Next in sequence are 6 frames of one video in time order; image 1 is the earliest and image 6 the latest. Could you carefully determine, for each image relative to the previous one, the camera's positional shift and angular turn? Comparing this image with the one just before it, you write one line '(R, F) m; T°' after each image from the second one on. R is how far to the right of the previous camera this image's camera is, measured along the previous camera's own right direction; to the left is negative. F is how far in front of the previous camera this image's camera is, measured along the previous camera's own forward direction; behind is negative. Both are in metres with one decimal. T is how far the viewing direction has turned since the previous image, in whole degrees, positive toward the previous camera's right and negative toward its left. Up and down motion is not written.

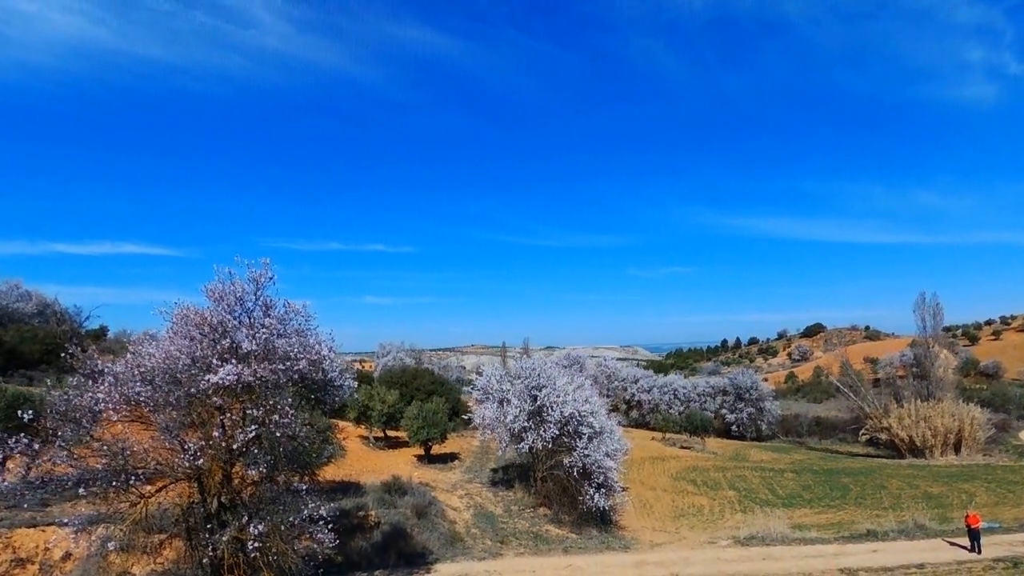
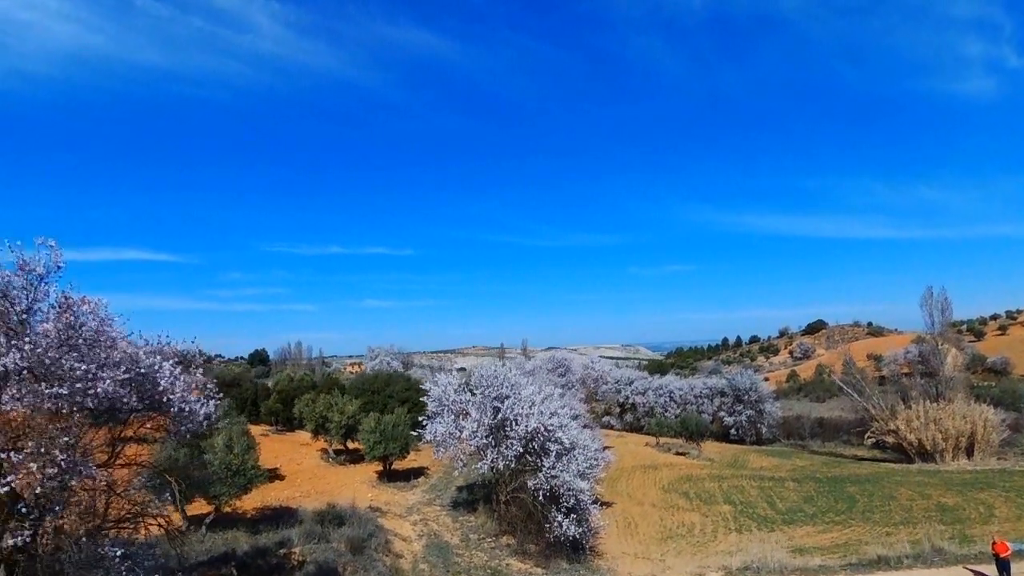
(+1.0, +2.0) m; 0°
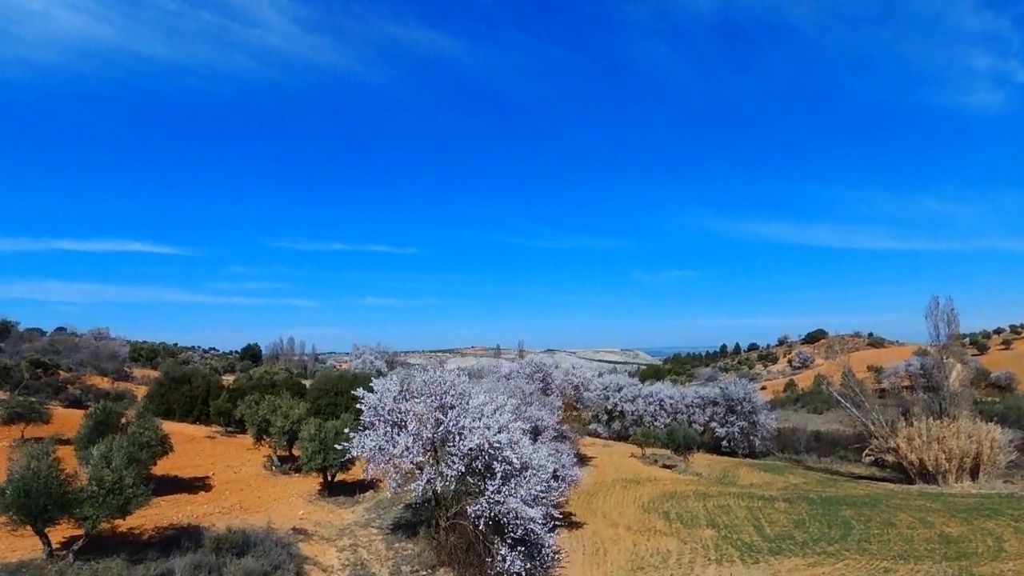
(+1.1, +1.9) m; 0°
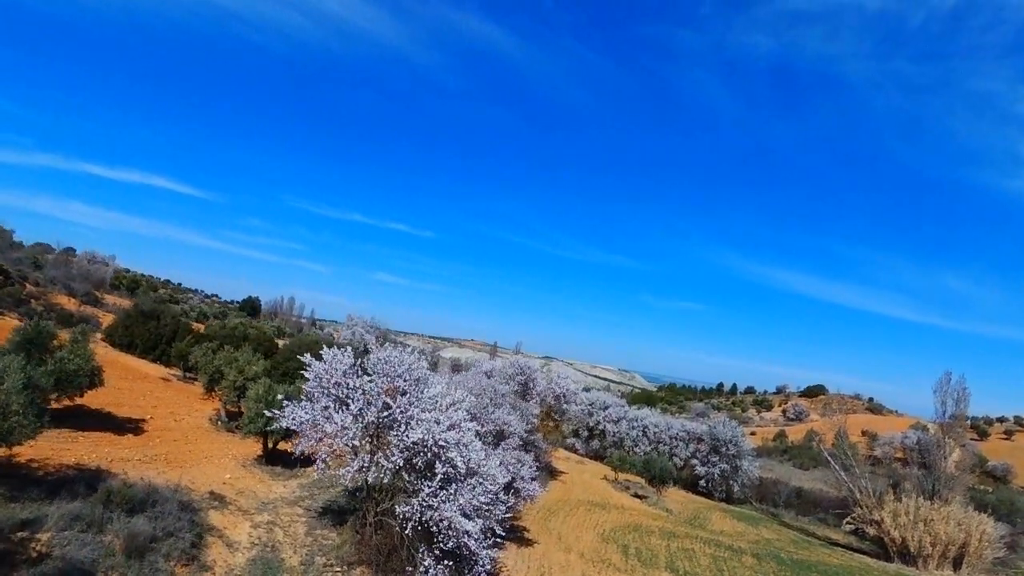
(+0.6, +1.3) m; -1°
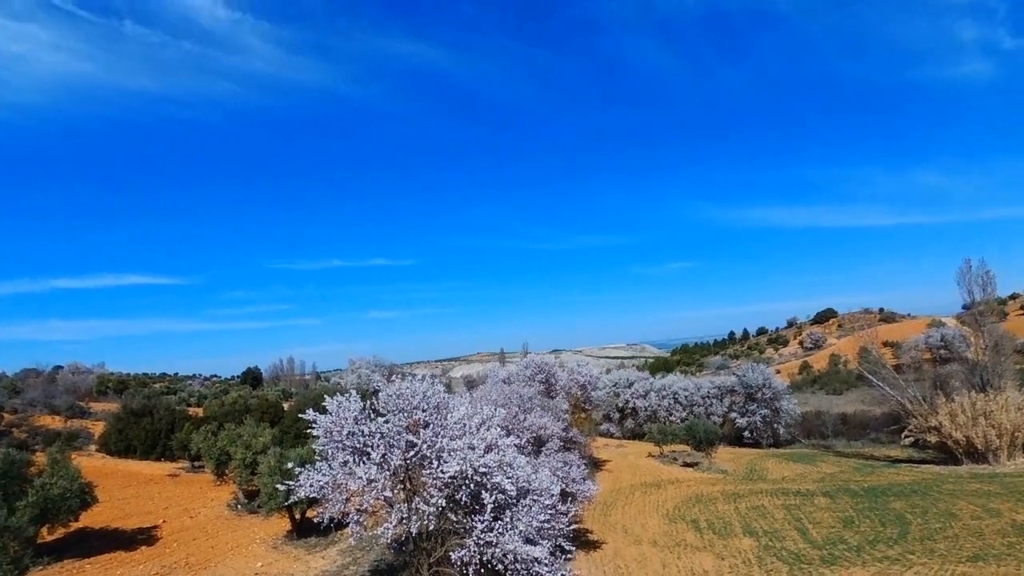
(-0.2, +1.3) m; +1°
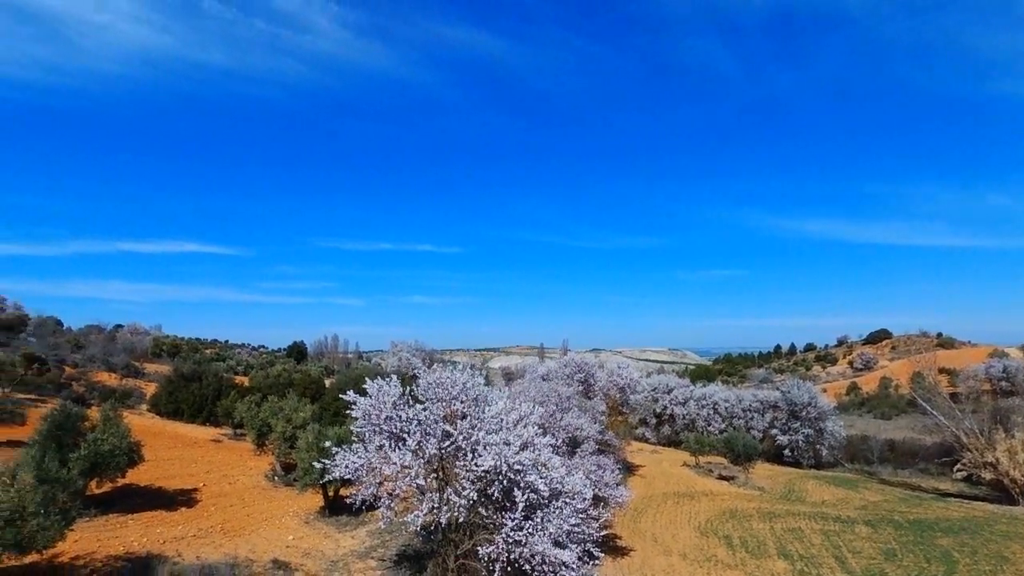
(-0.1, +0.1) m; -4°
